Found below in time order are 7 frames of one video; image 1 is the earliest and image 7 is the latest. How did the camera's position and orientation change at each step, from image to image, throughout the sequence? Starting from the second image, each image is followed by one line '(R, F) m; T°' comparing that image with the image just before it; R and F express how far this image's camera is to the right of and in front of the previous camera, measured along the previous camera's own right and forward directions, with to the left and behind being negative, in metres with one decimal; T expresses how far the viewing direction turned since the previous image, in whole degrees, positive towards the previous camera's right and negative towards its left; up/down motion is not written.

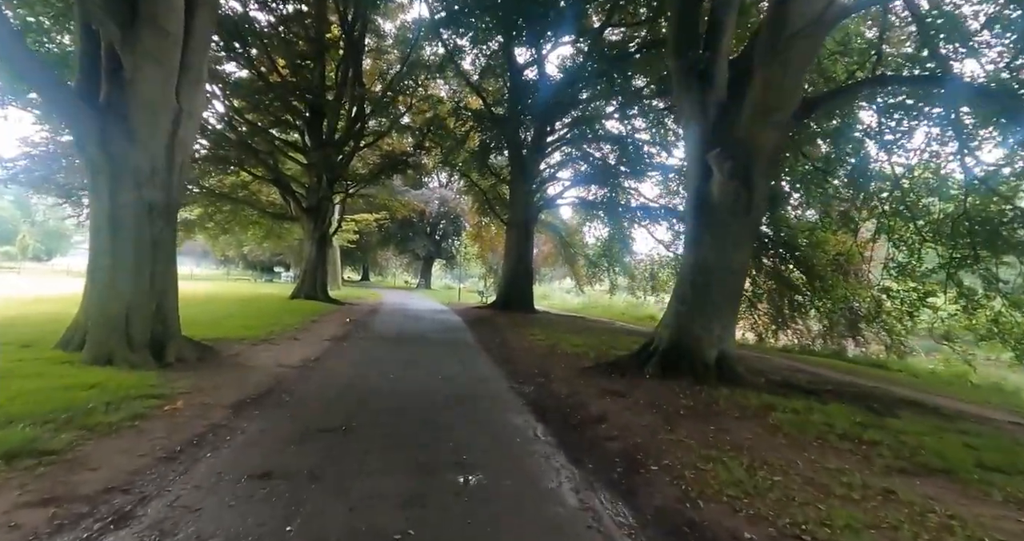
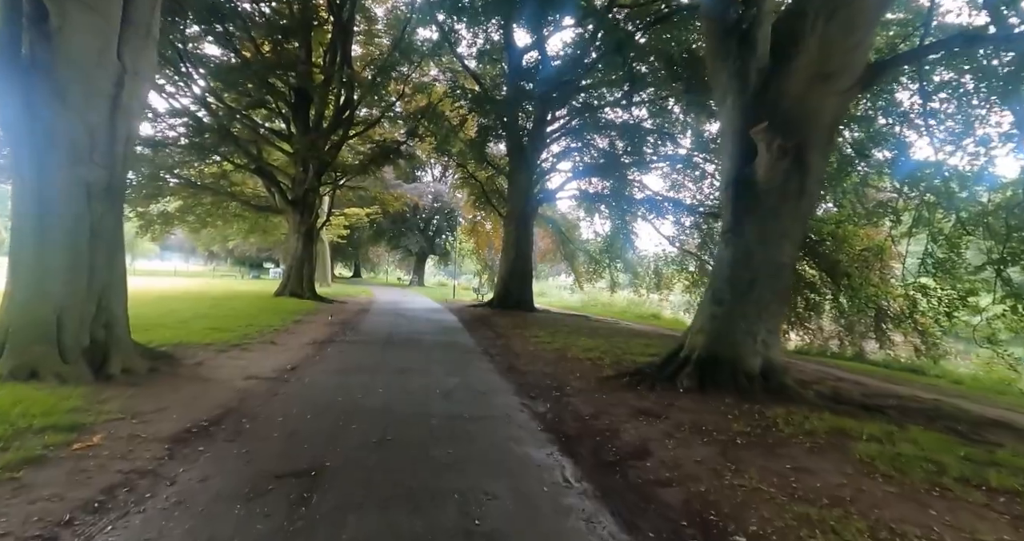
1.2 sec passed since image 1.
(-0.2, +1.1) m; +1°
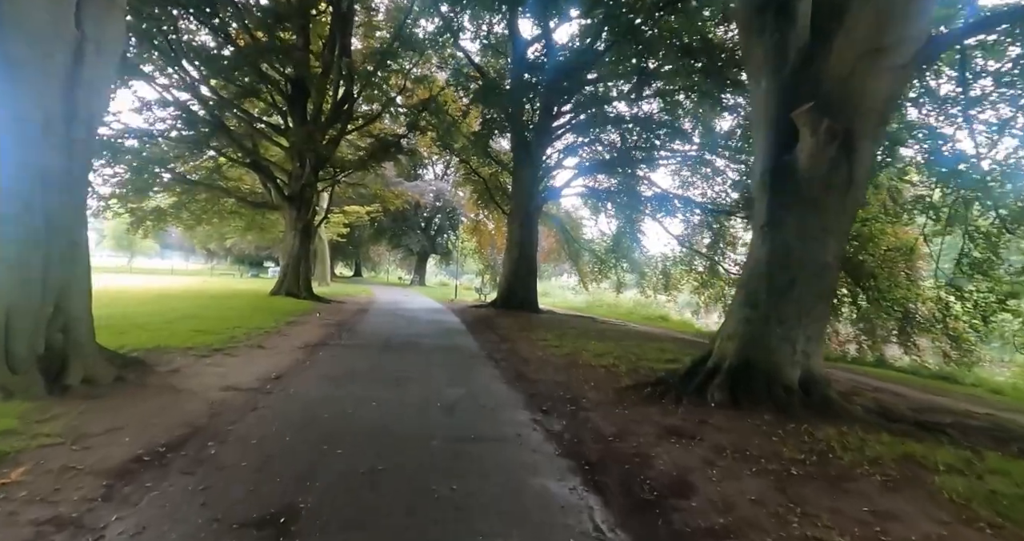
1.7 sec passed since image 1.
(-0.1, +0.7) m; 0°
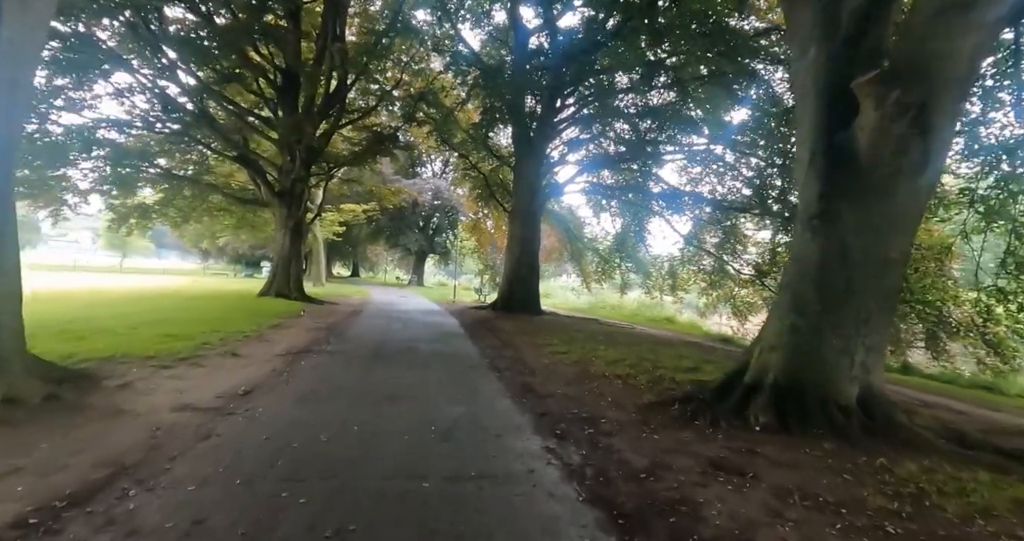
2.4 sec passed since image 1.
(-0.1, +0.8) m; 0°
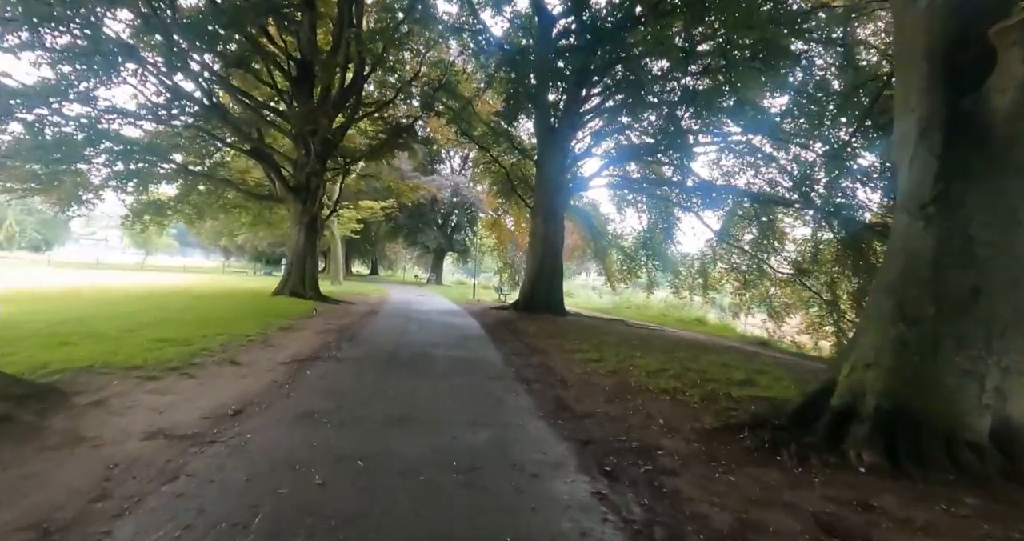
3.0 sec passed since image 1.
(-0.2, +0.9) m; -2°
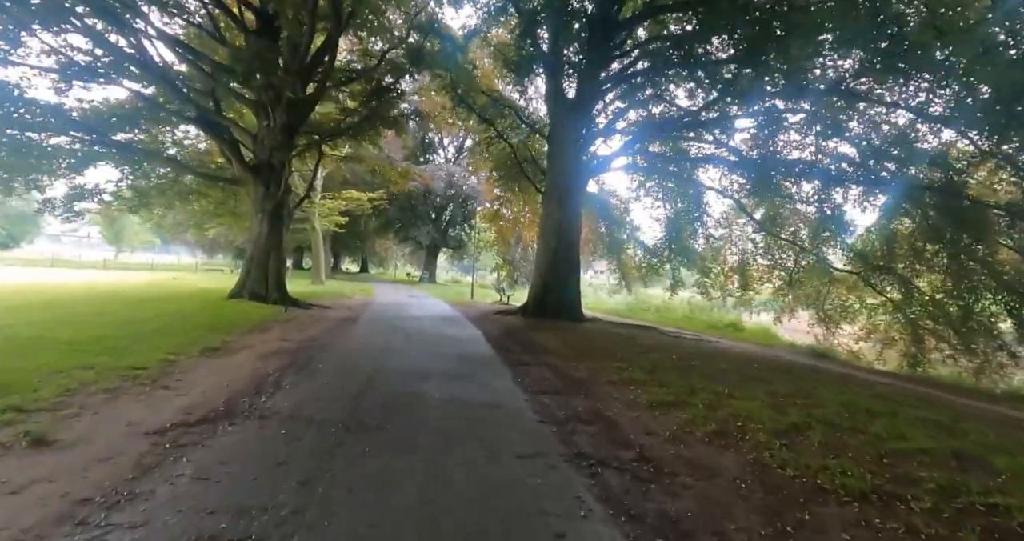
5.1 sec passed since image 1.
(-0.5, +3.0) m; +1°
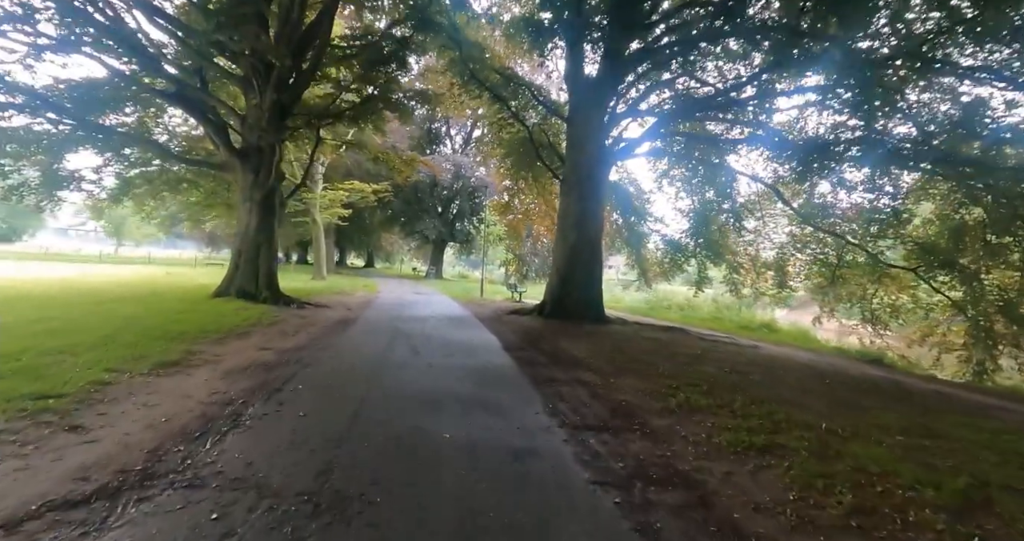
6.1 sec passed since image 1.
(-0.3, +1.4) m; -1°
